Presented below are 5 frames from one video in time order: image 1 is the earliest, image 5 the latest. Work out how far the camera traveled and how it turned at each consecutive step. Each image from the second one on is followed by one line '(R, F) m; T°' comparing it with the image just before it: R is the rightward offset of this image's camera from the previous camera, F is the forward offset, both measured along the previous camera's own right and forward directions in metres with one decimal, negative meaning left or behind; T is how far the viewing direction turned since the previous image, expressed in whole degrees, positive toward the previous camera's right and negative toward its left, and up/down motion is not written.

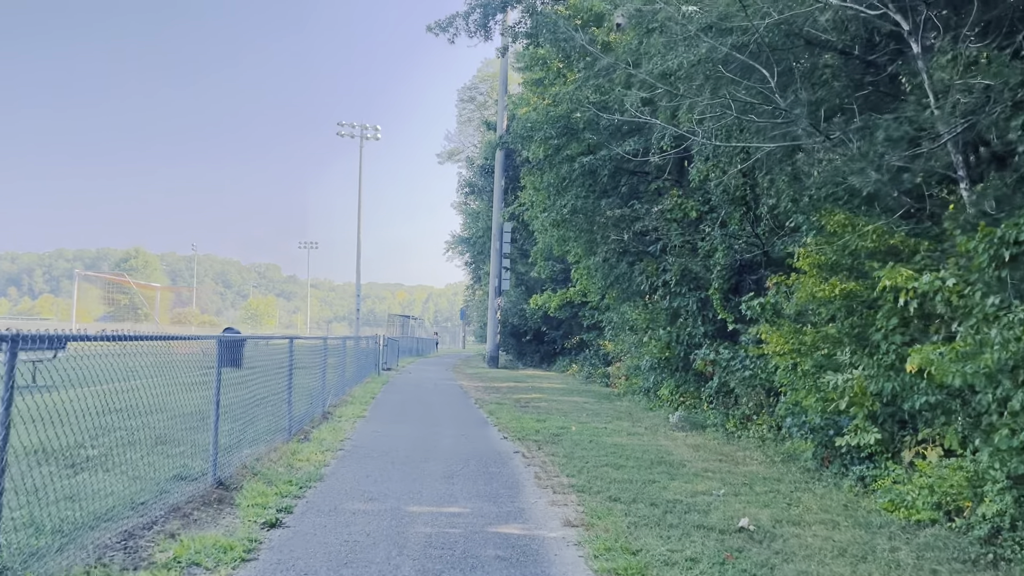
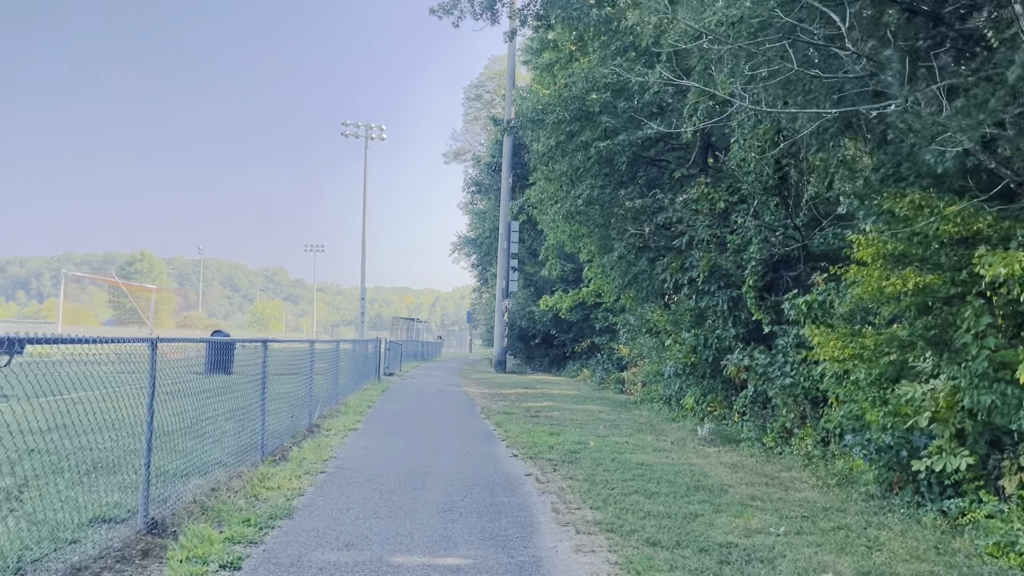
(0.0, +1.2) m; -1°
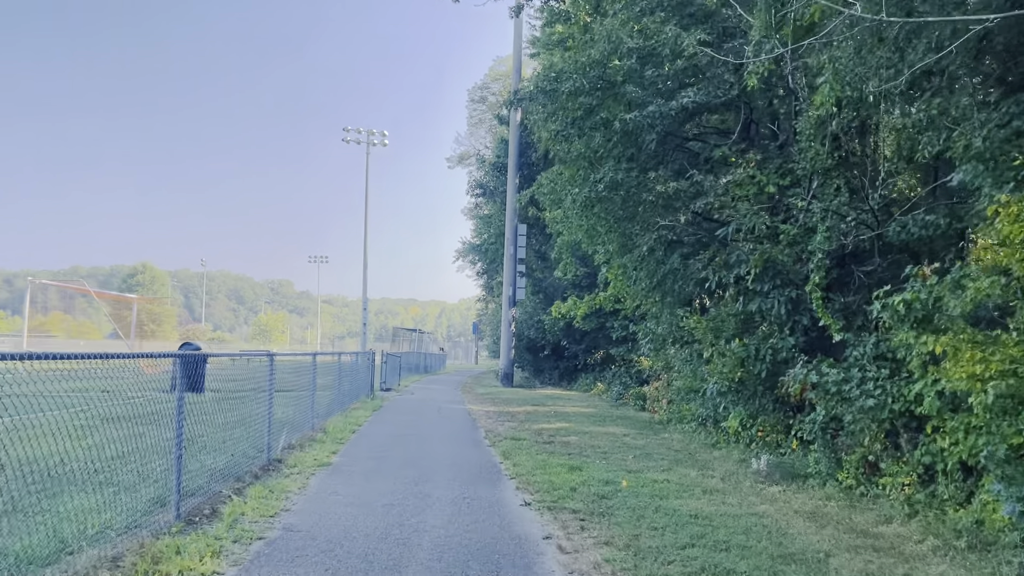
(0.0, +1.9) m; 0°
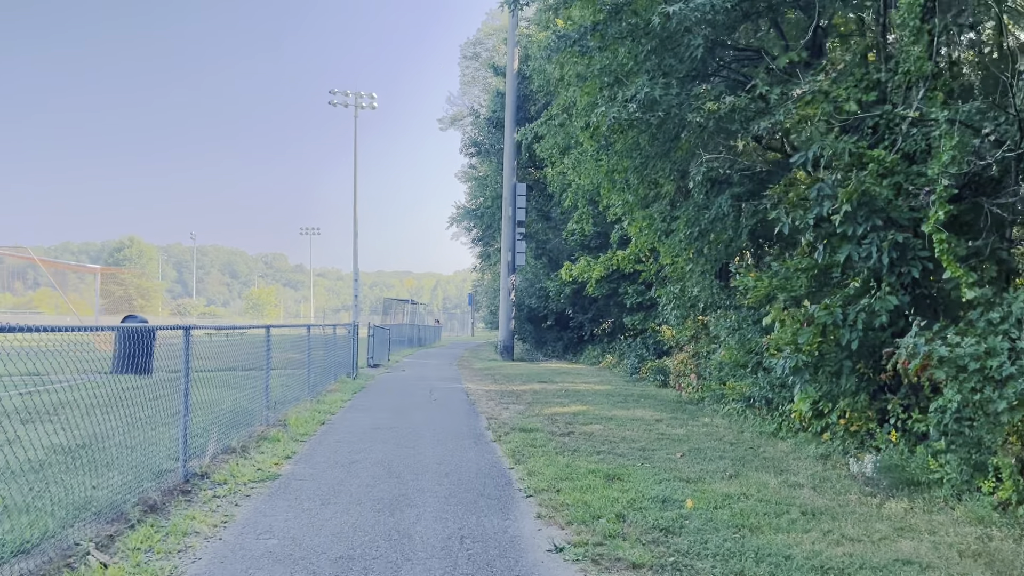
(-0.1, +2.3) m; 0°
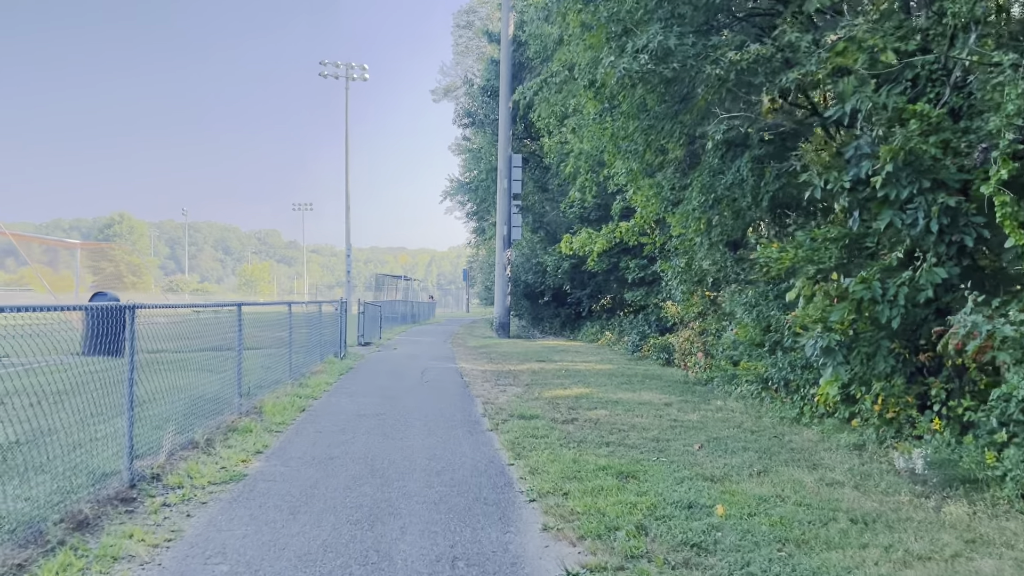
(0.0, +0.8) m; 0°
